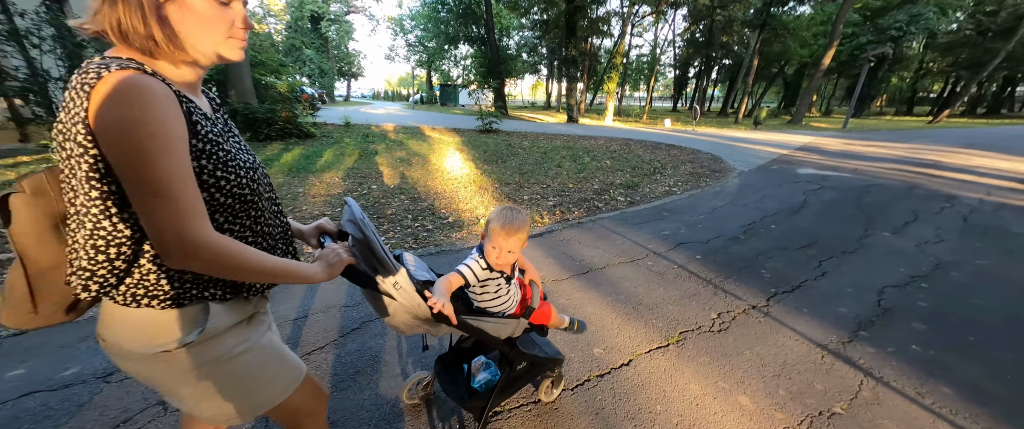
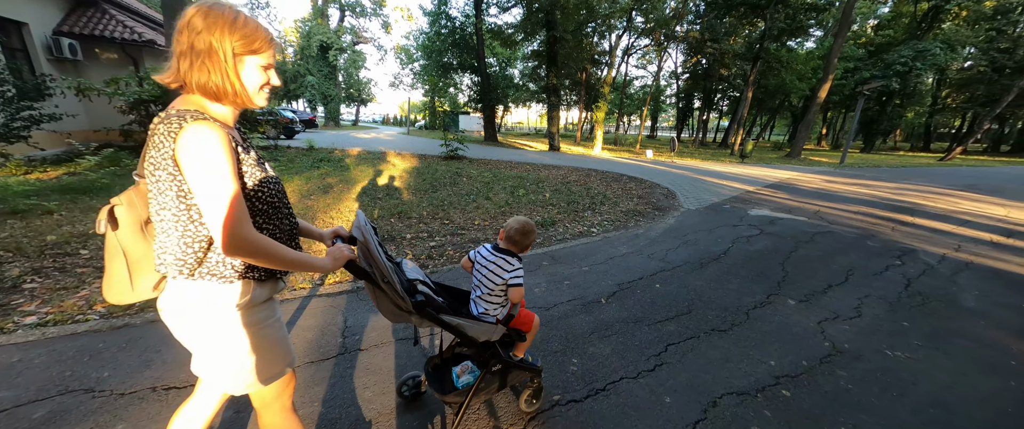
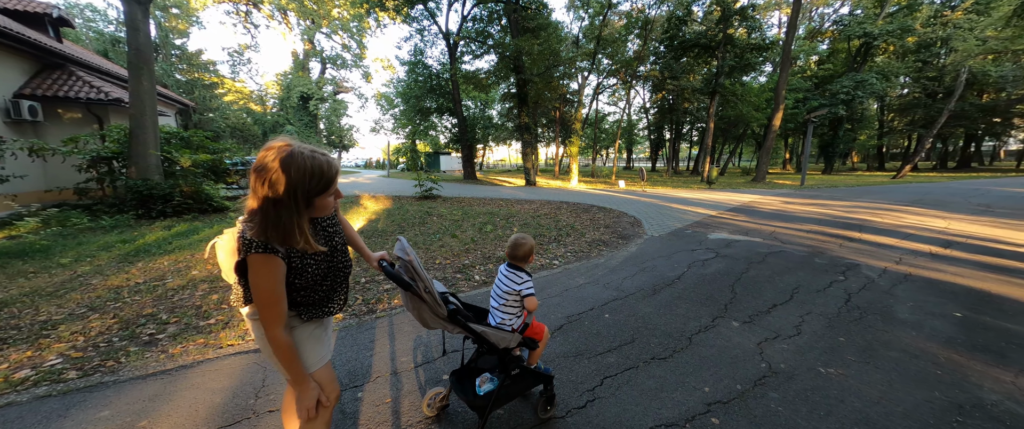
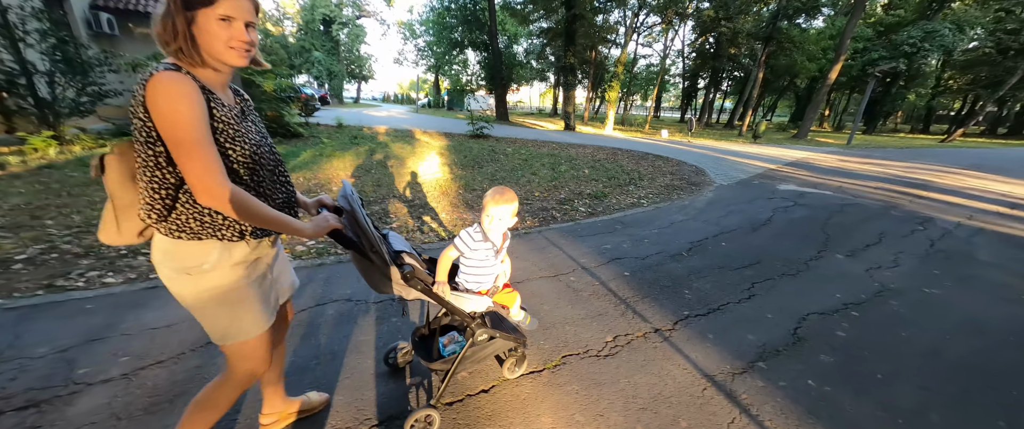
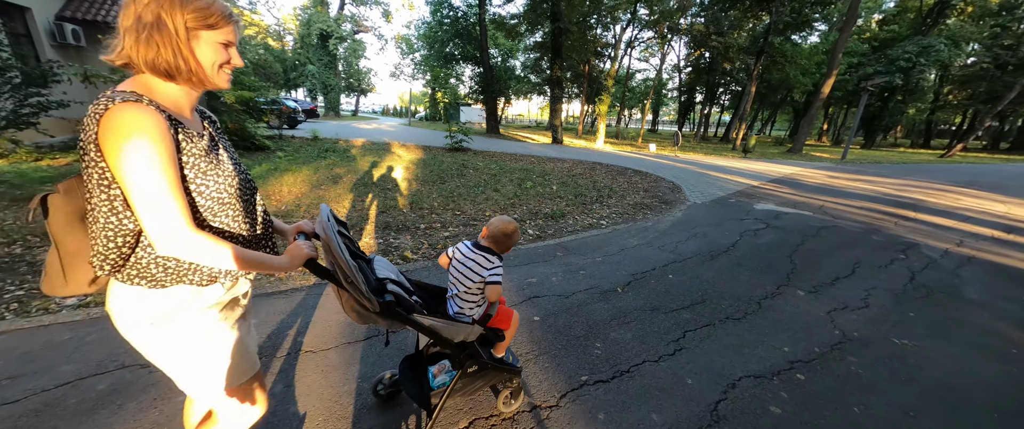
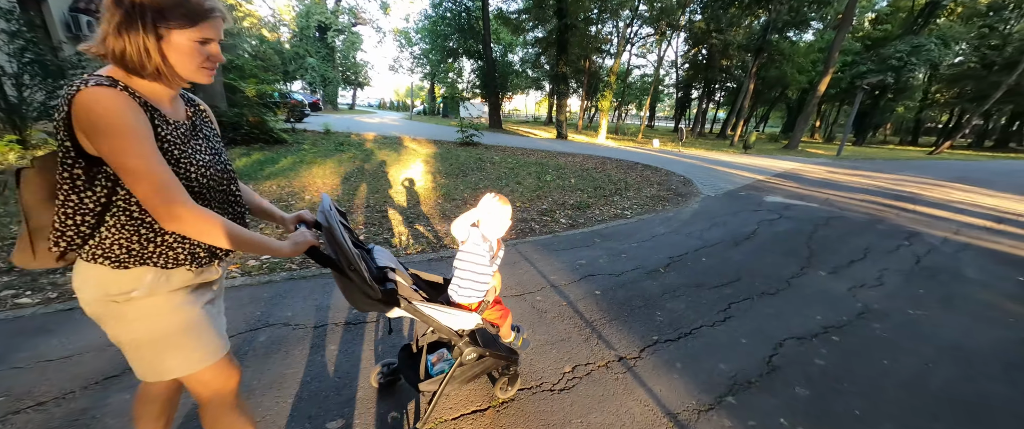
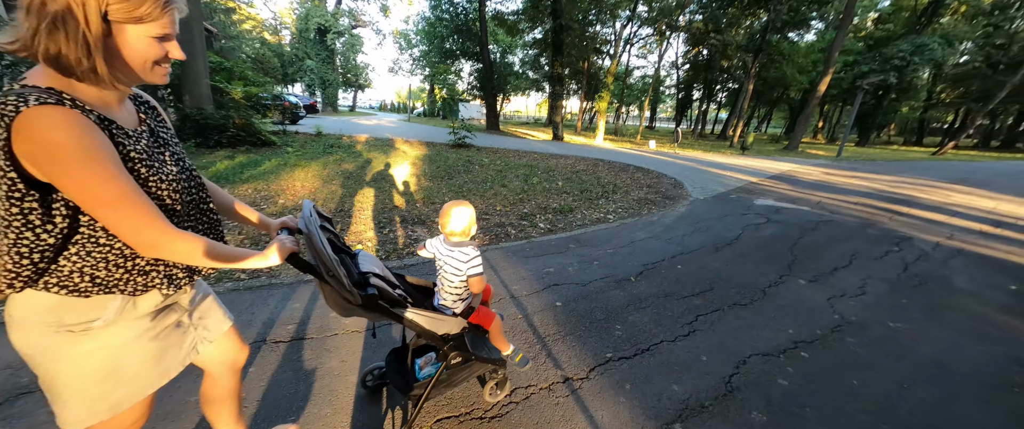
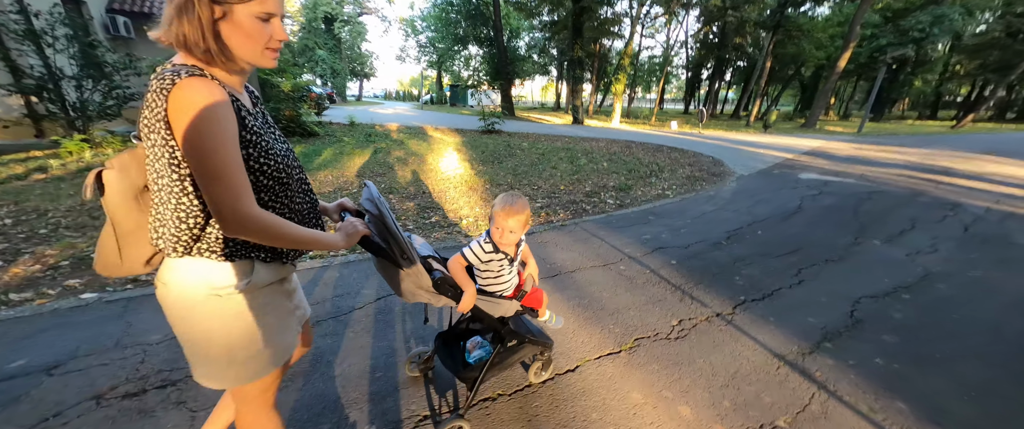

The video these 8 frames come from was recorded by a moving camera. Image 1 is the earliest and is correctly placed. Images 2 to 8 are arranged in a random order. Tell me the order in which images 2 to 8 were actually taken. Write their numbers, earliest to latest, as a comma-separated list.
8, 4, 6, 7, 5, 2, 3
